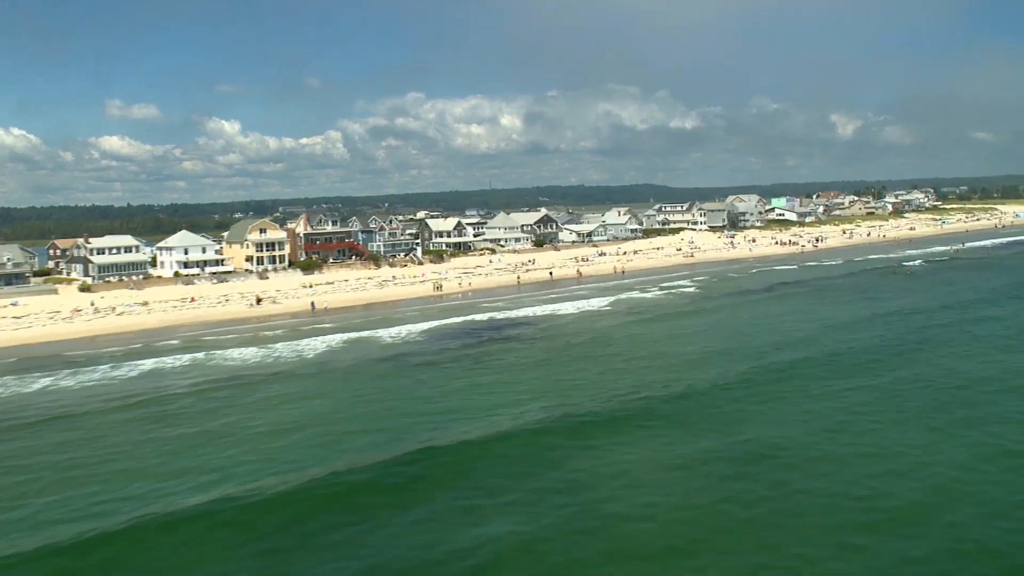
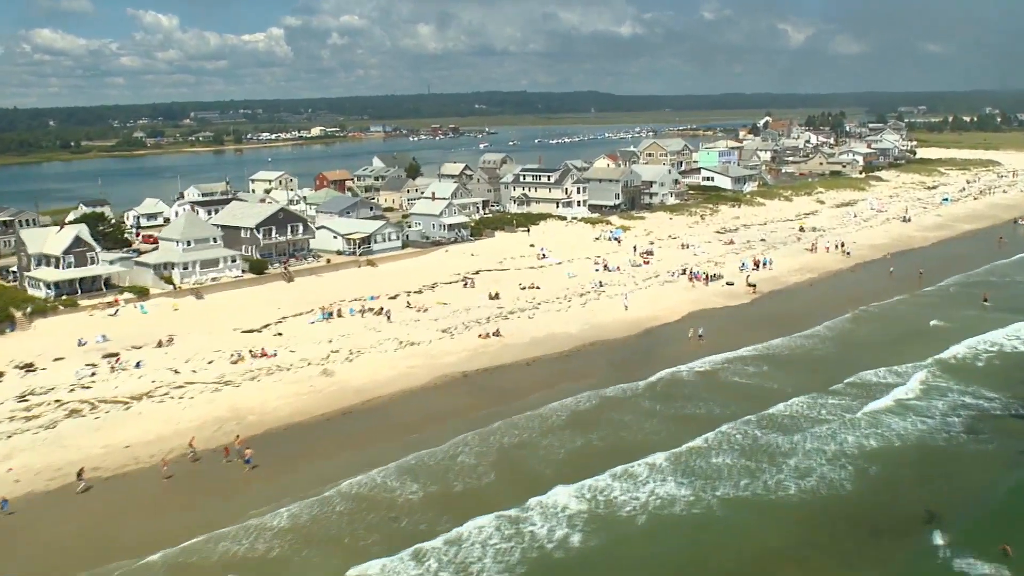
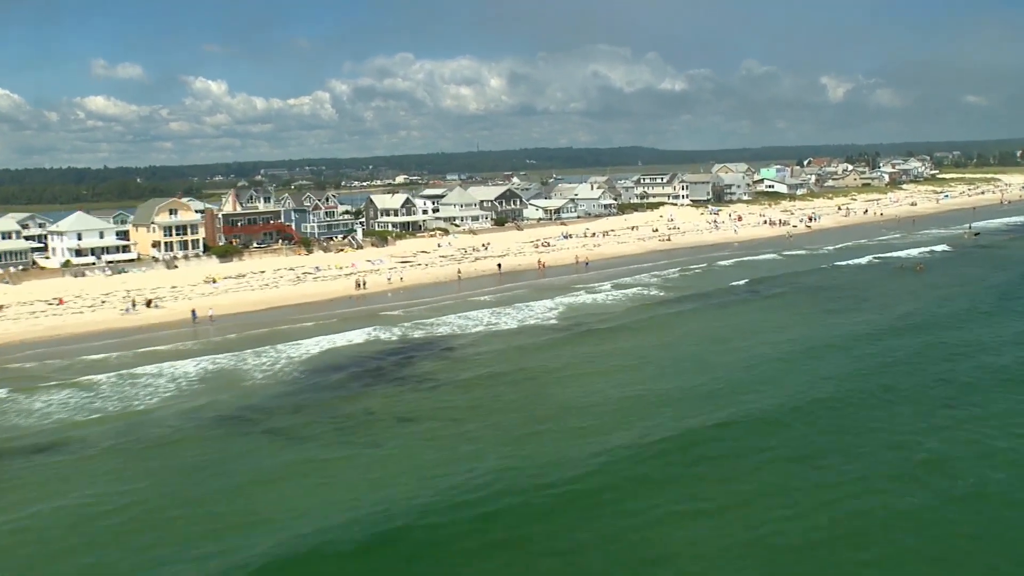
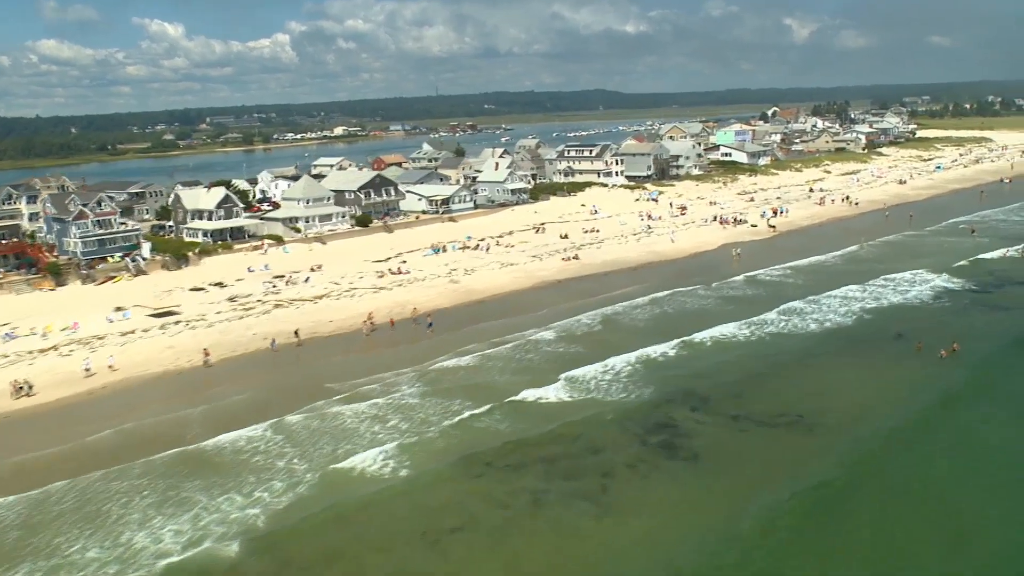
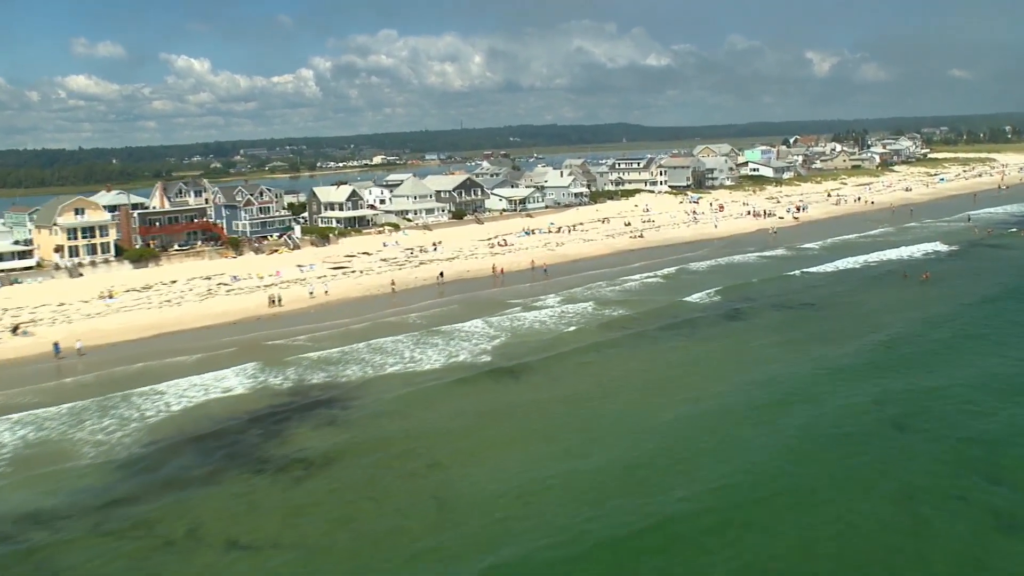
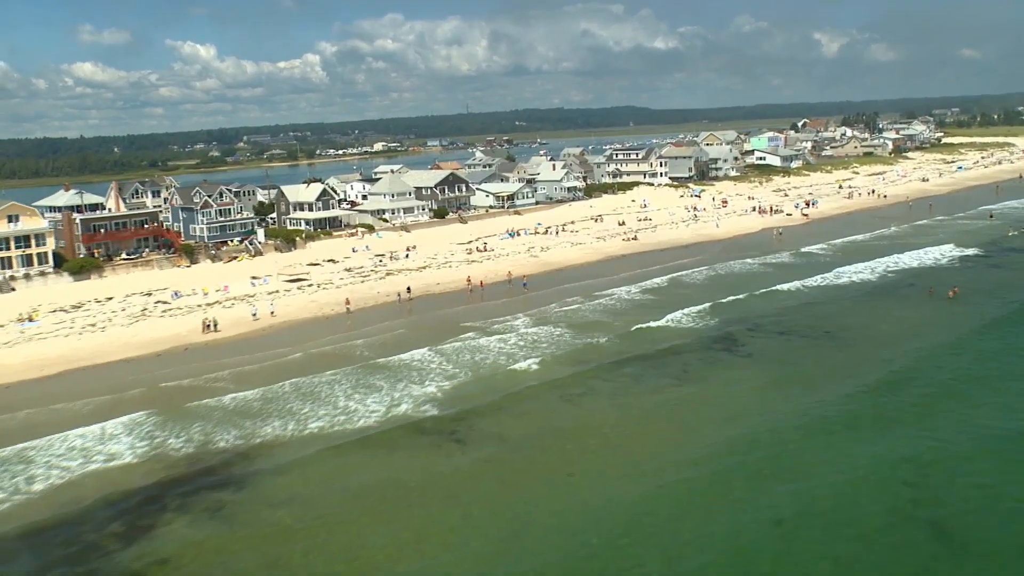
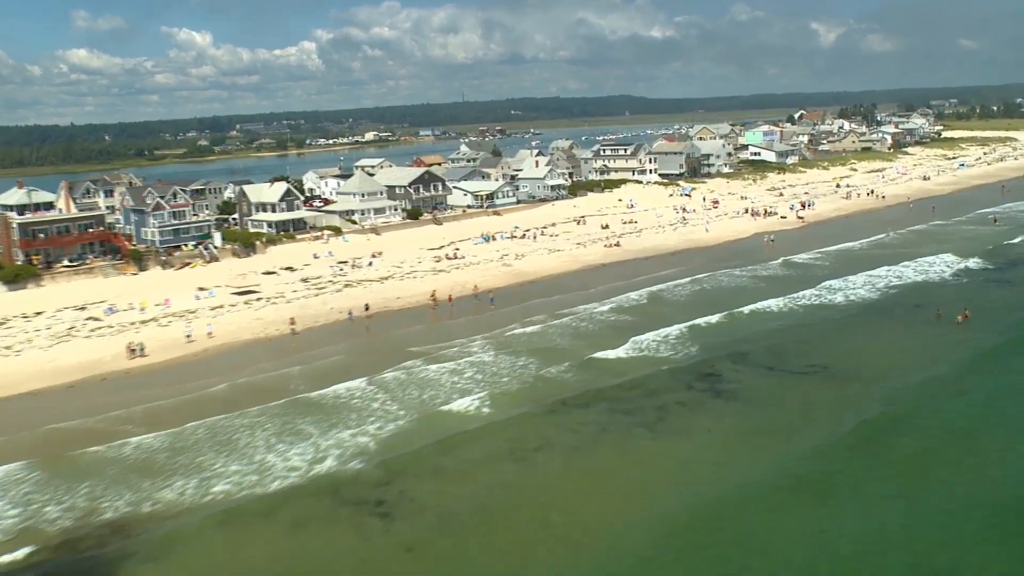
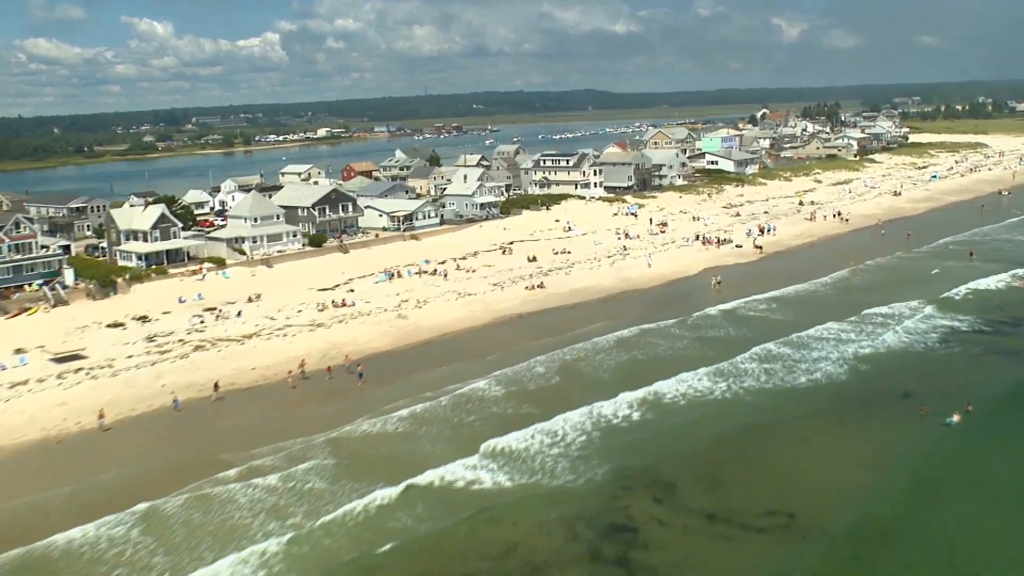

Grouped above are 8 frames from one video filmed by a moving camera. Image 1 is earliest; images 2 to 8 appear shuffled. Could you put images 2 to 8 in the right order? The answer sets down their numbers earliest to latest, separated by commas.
3, 5, 6, 7, 4, 8, 2
